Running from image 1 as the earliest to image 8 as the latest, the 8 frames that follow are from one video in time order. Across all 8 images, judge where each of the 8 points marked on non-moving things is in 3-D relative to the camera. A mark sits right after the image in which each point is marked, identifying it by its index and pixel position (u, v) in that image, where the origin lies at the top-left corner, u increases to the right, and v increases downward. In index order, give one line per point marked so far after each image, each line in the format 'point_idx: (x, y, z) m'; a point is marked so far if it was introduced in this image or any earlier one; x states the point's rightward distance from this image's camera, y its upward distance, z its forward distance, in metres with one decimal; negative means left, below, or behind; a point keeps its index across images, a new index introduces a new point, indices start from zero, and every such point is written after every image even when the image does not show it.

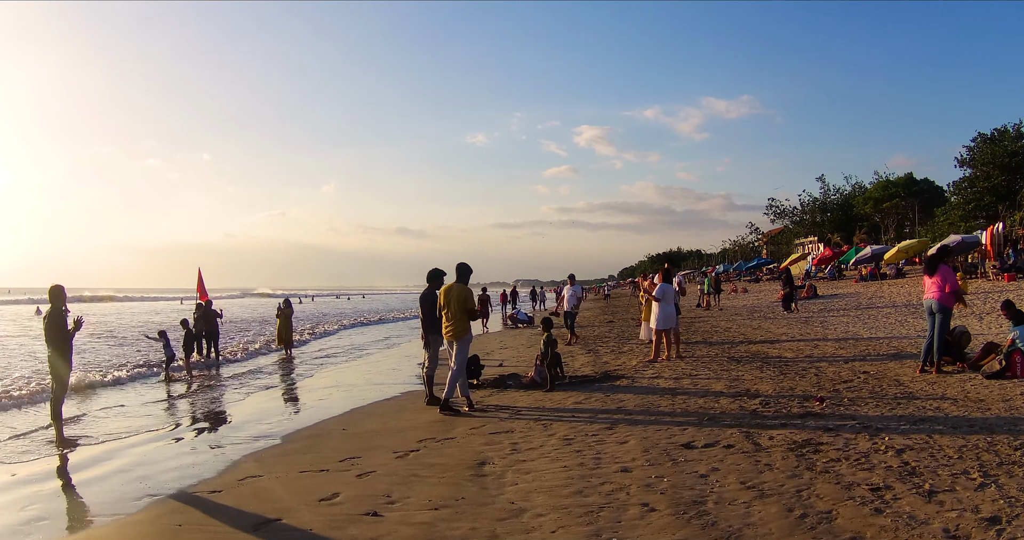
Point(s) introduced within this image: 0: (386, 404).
0: (-1.6, -1.7, +8.3) m
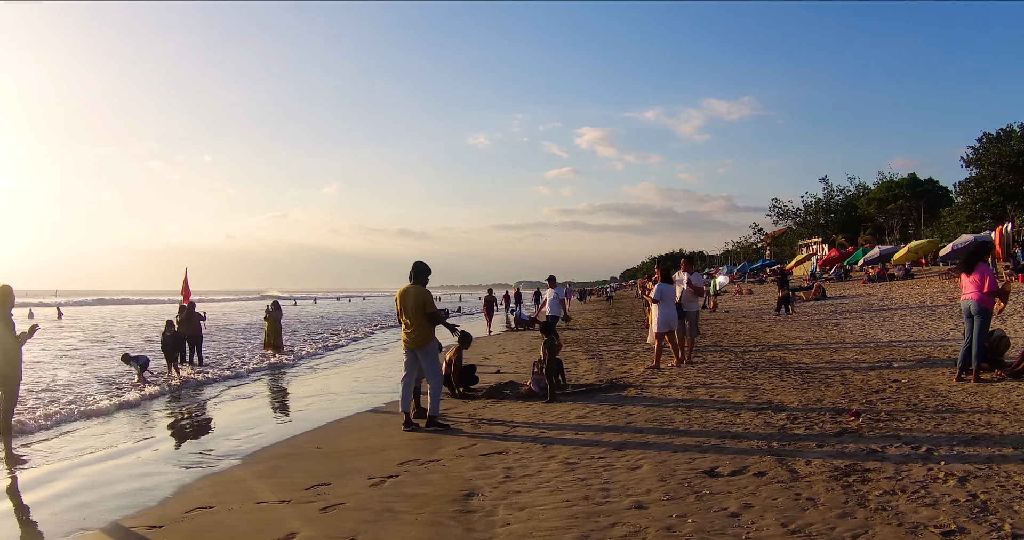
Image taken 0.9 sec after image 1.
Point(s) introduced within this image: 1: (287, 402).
0: (-1.6, -1.7, +7.5) m
1: (-3.4, -2.2, +10.0) m
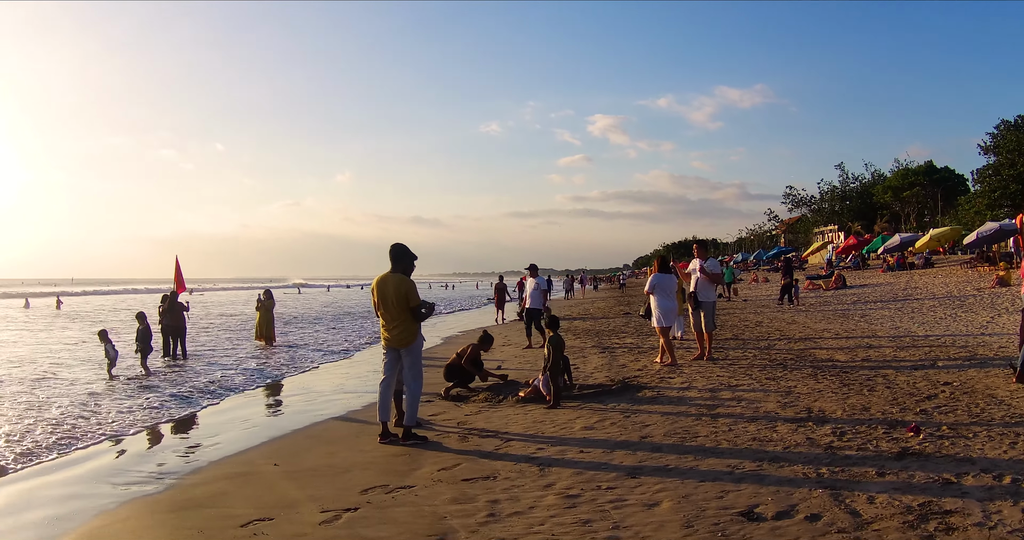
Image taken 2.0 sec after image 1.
0: (-1.7, -1.6, +6.5) m
1: (-3.4, -2.0, +9.1) m
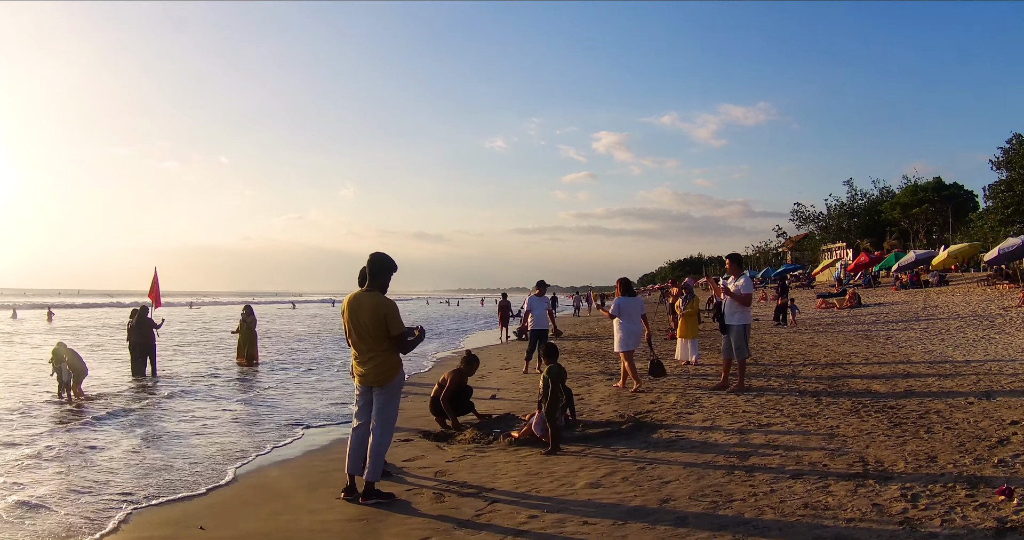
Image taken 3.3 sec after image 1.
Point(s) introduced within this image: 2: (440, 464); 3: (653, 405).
0: (-1.7, -1.7, +5.4) m
1: (-3.5, -2.2, +8.0) m
2: (-0.6, -1.6, +5.5) m
3: (+1.7, -1.6, +7.8) m
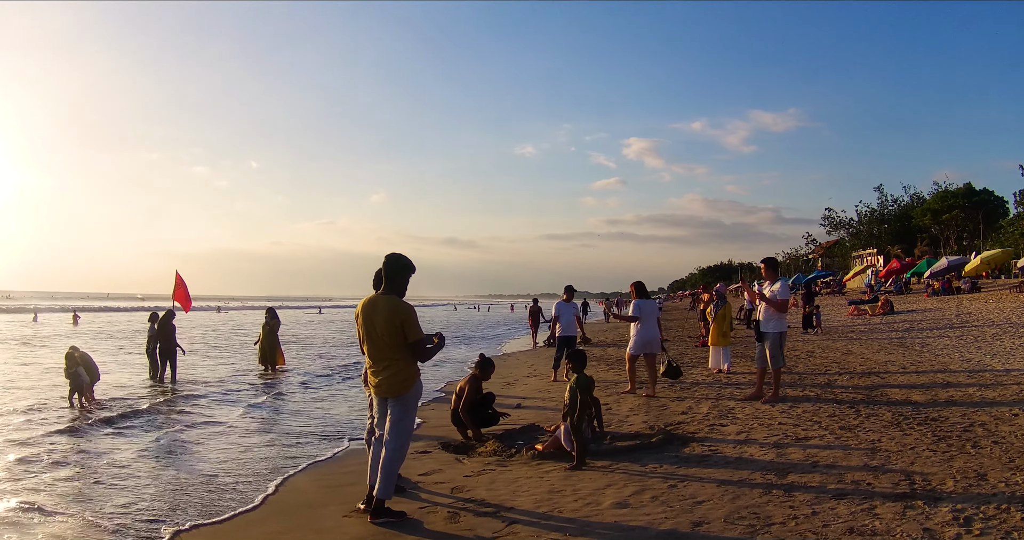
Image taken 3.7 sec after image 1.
0: (-1.6, -1.7, +5.2) m
1: (-3.2, -2.3, +7.9) m
2: (-0.4, -1.7, +5.3) m
3: (+1.9, -1.7, +7.5) m
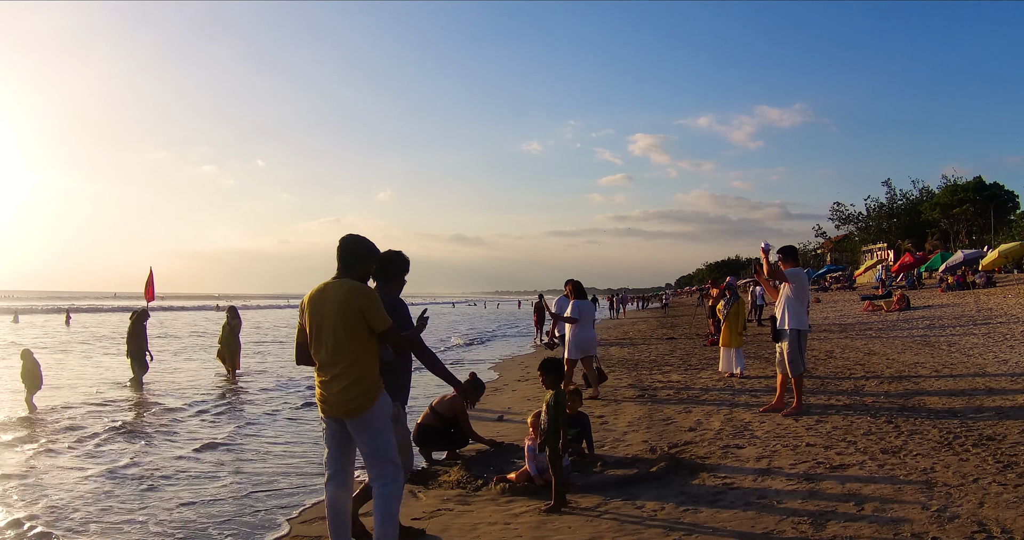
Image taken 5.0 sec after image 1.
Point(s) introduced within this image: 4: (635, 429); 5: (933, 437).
0: (-1.8, -1.7, +4.1) m
1: (-3.4, -2.2, +6.8) m
2: (-0.7, -1.6, +4.2) m
3: (+1.7, -1.6, +6.4) m
4: (+1.2, -1.6, +6.7) m
5: (+3.8, -1.5, +5.9) m
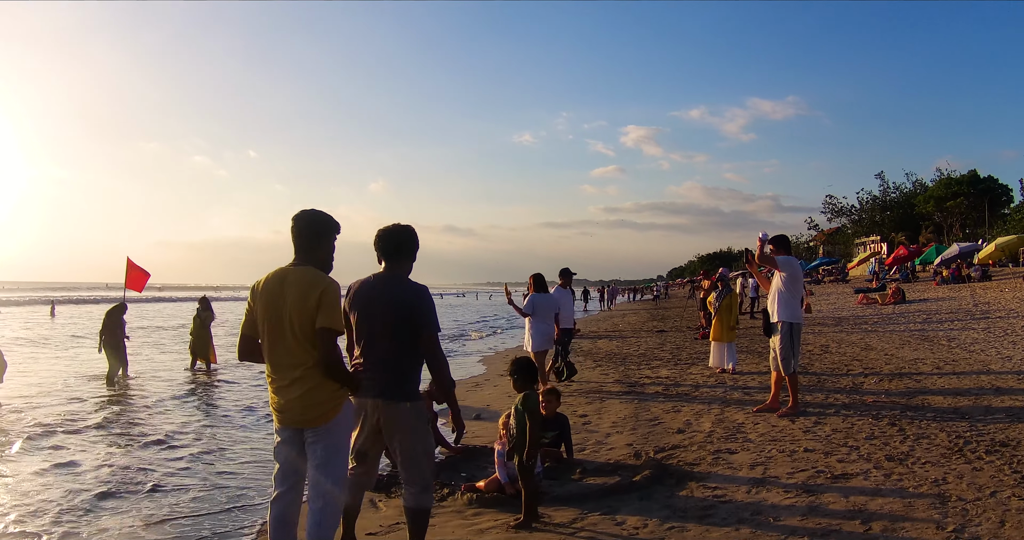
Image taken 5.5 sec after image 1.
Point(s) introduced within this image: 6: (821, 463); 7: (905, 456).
0: (-2.0, -1.6, +3.6) m
1: (-3.7, -2.1, +6.3) m
2: (-0.9, -1.6, +3.7) m
3: (+1.5, -1.5, +5.9) m
4: (+1.0, -1.5, +6.2) m
5: (+3.6, -1.4, +5.5) m
6: (+2.3, -1.4, +4.8) m
7: (+3.0, -1.4, +5.0) m
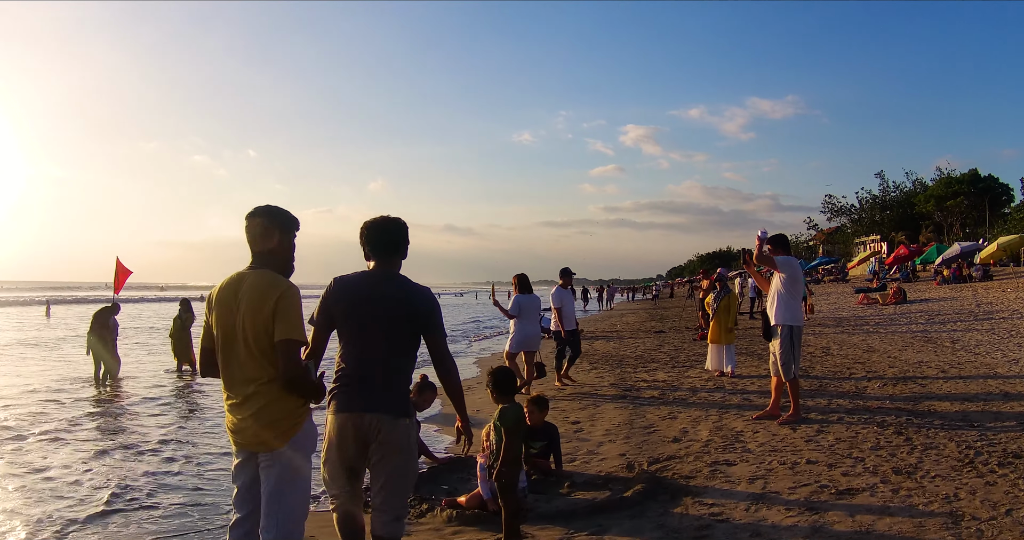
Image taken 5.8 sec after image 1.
0: (-2.1, -1.6, +3.3) m
1: (-3.8, -2.1, +6.0) m
2: (-1.0, -1.6, +3.4) m
3: (+1.4, -1.5, +5.6) m
4: (+0.9, -1.5, +5.9) m
5: (+3.5, -1.5, +5.2) m
6: (+2.2, -1.4, +4.6) m
7: (+2.9, -1.4, +4.7) m
